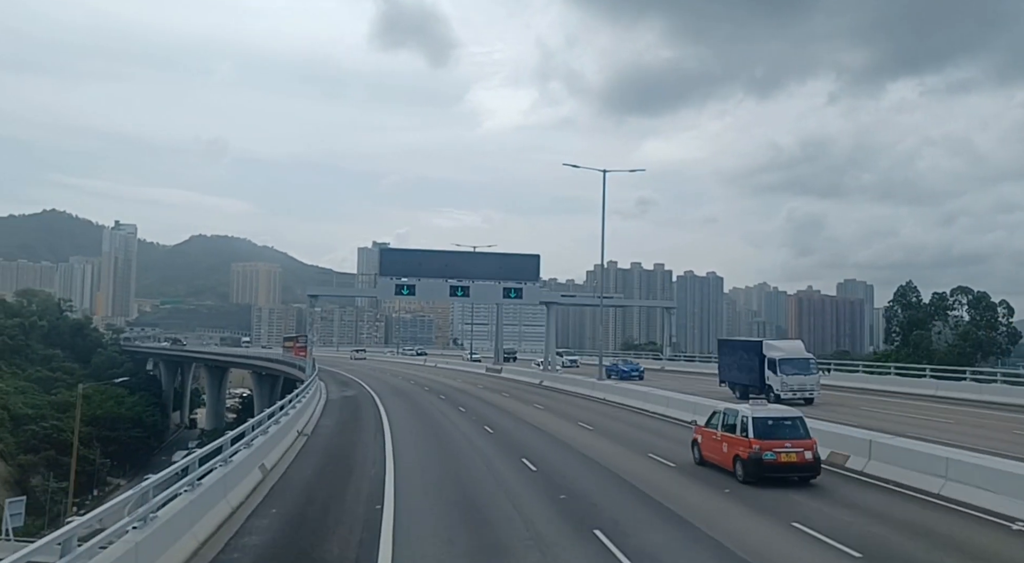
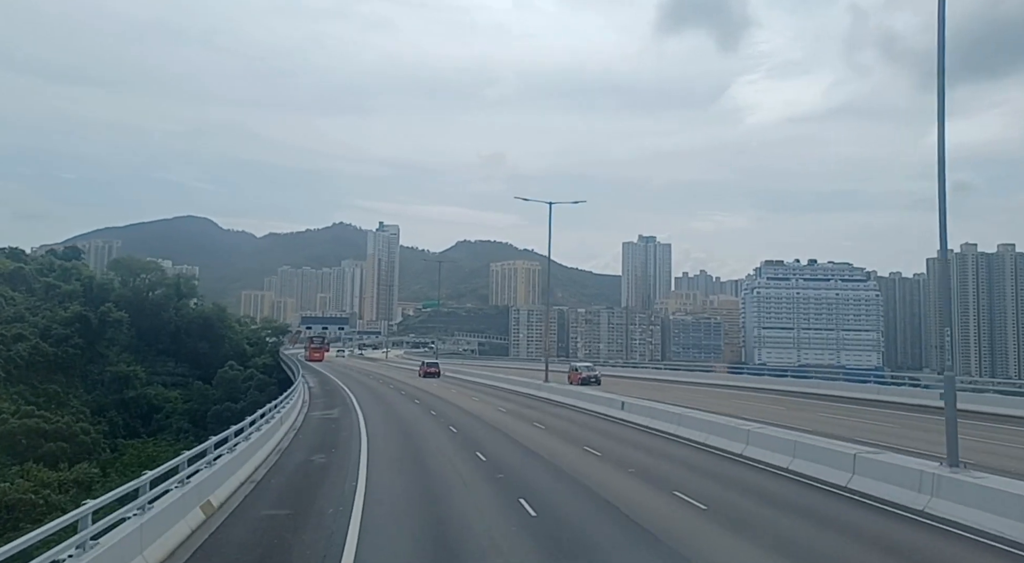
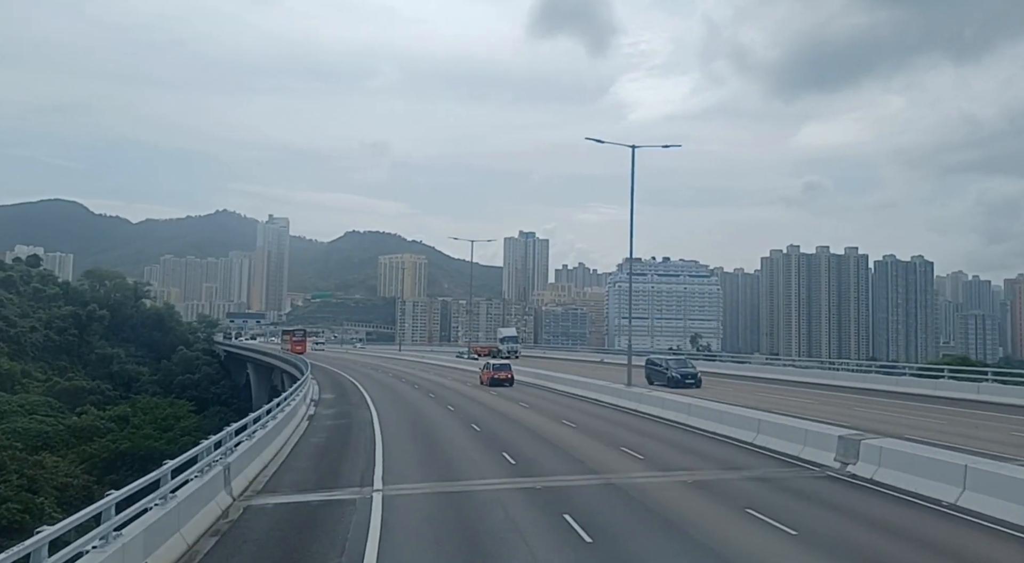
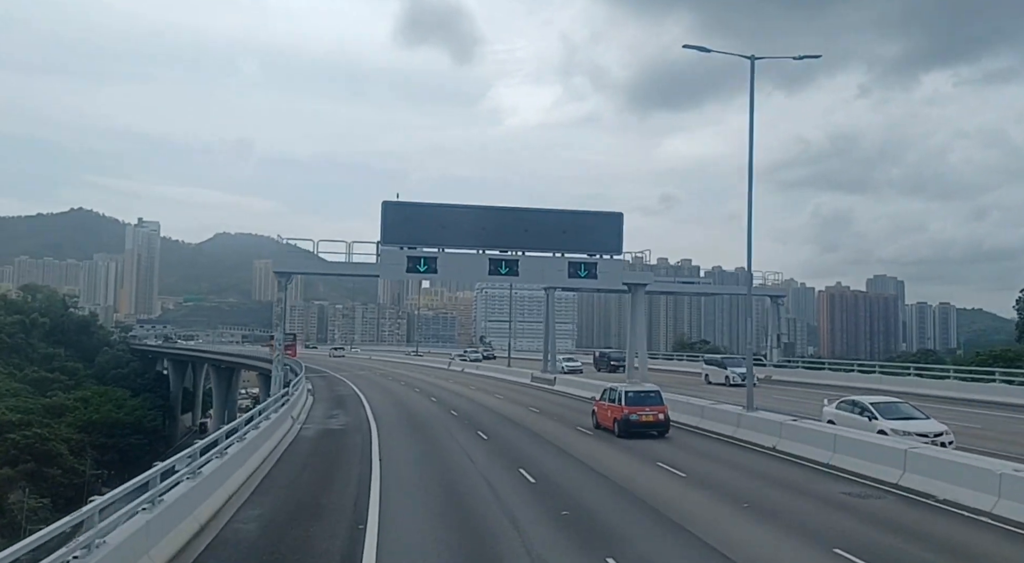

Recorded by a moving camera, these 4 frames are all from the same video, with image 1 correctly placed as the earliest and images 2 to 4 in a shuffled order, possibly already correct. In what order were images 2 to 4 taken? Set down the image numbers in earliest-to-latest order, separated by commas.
4, 3, 2
